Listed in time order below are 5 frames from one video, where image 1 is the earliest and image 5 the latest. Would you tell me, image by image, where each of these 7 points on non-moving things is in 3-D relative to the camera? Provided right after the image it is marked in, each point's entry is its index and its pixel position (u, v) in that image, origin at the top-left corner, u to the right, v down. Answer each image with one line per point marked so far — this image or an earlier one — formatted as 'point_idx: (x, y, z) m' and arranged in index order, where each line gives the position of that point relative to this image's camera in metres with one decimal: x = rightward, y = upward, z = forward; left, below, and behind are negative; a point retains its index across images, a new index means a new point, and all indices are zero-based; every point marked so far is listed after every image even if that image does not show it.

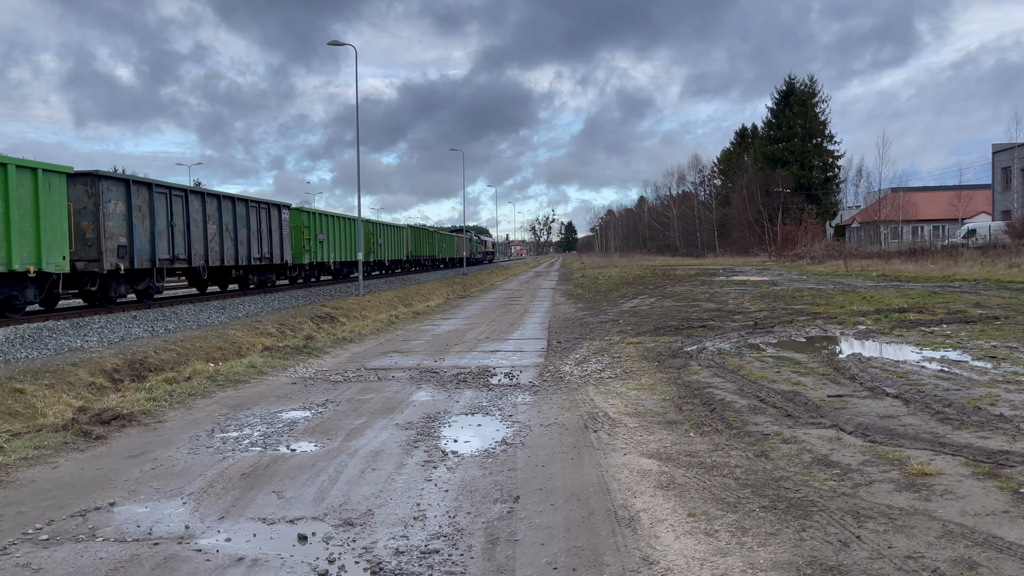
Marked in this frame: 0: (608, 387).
0: (+1.0, -1.0, +8.2) m
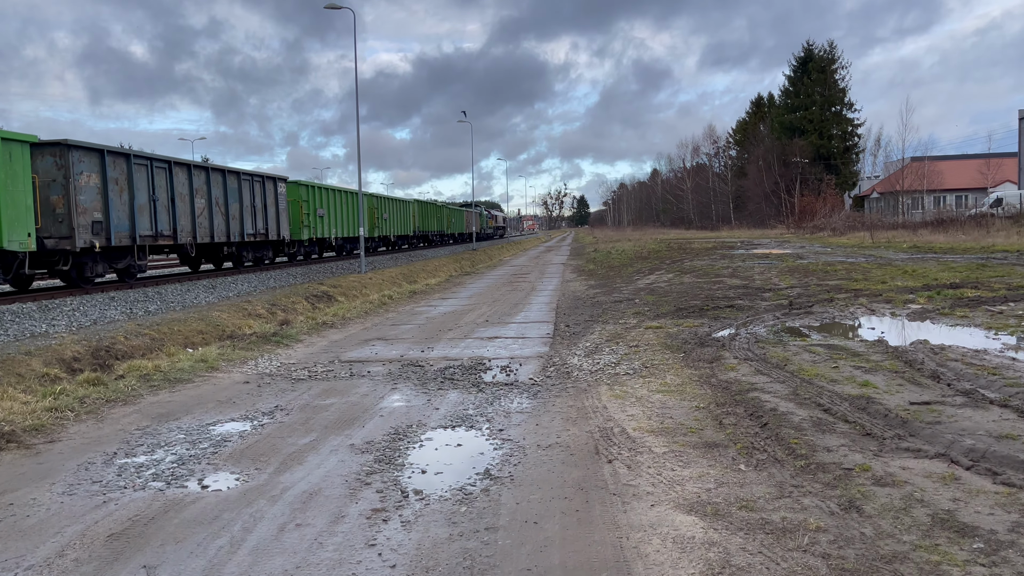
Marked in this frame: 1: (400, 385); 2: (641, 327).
0: (+1.0, -0.8, +6.6) m
1: (-1.1, -0.9, +7.3) m
2: (+1.7, -0.5, +10.5) m
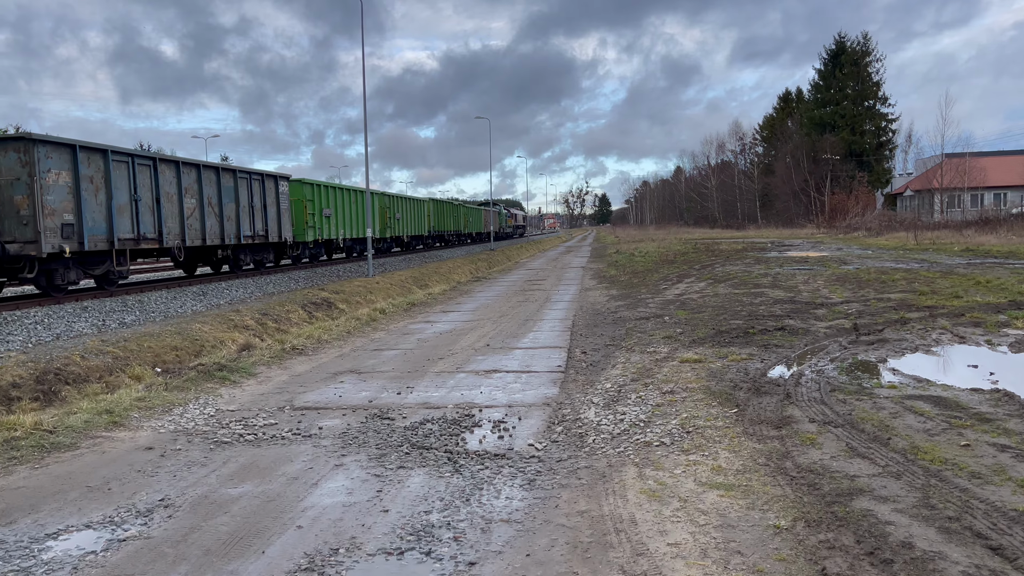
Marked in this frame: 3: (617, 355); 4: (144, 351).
0: (+0.9, -1.1, +4.6) m
1: (-1.1, -1.2, +5.3) m
2: (+1.8, -0.8, +8.5) m
3: (+1.2, -0.8, +9.2) m
4: (-6.8, -1.1, +14.3) m
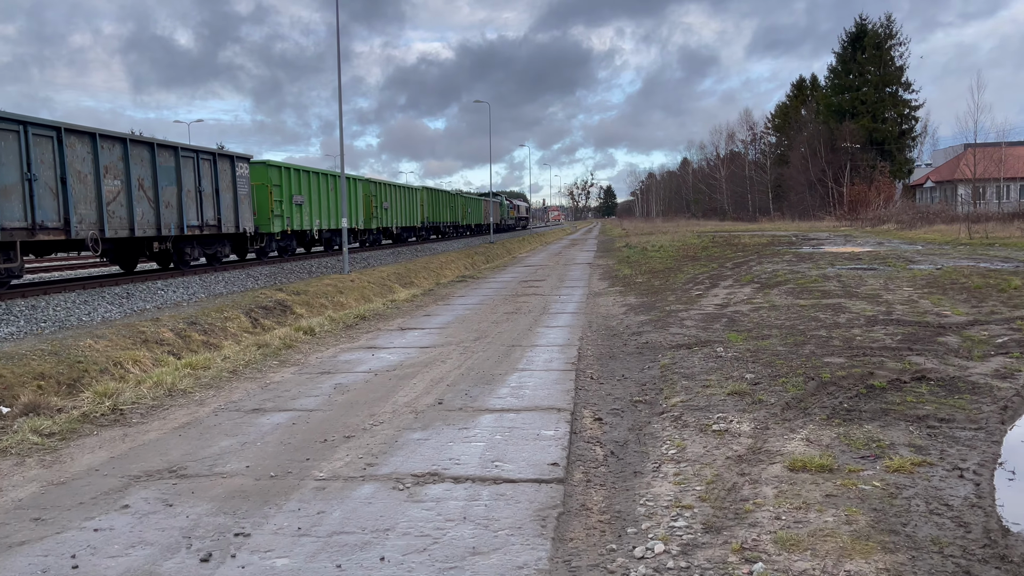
0: (+0.6, -1.3, +0.6) m
1: (-1.4, -1.4, +1.3) m
2: (+1.5, -1.0, +4.4) m
3: (+1.0, -1.0, +5.2) m
4: (-7.0, -1.2, +10.4) m
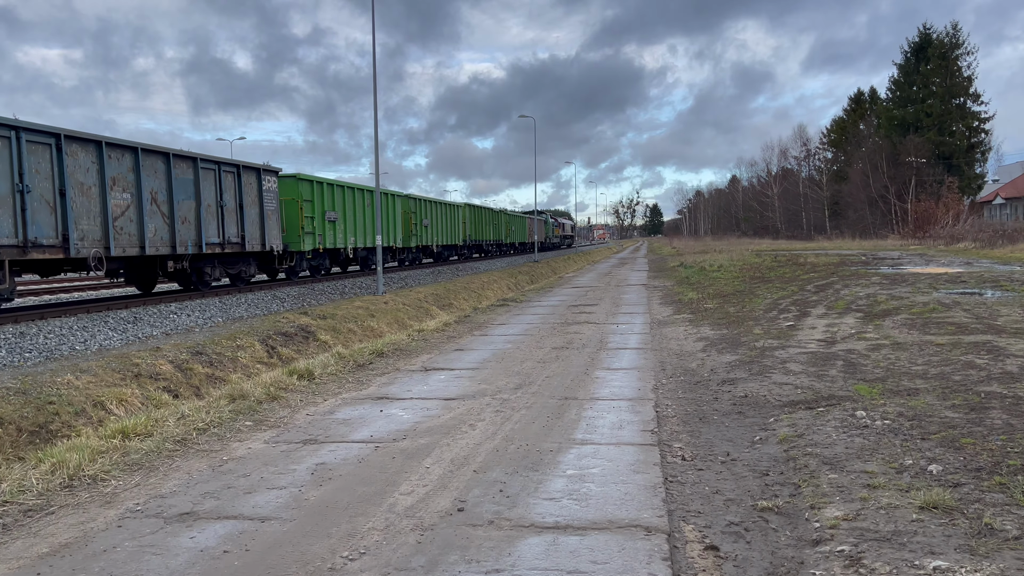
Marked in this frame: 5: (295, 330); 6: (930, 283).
0: (+0.6, -1.4, -1.7) m
1: (-1.4, -1.5, -0.8) m
2: (+1.7, -1.2, +2.1) m
3: (+1.2, -1.2, +2.9) m
4: (-6.5, -1.6, +8.5) m
5: (-4.7, -0.9, +16.6) m
6: (+9.3, +0.1, +17.3) m
